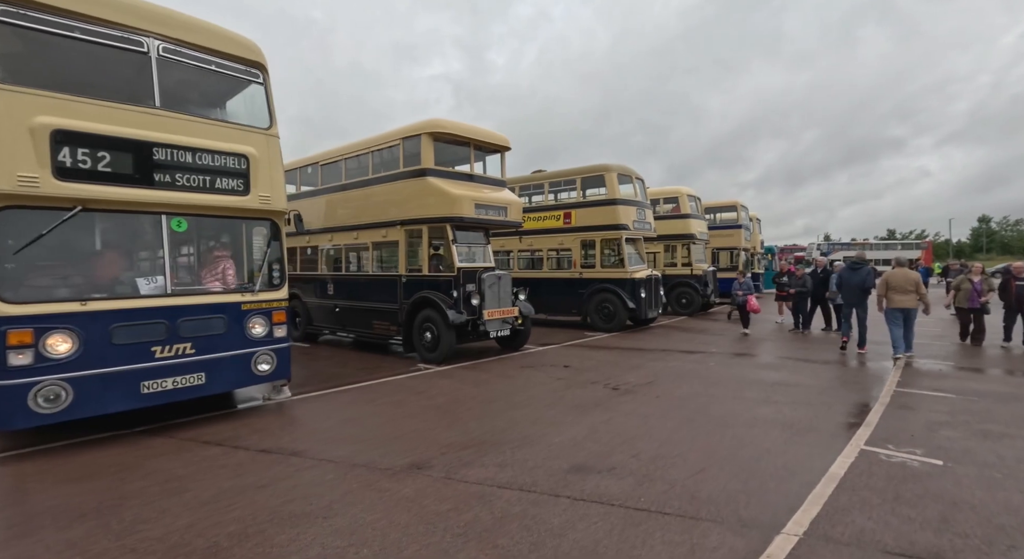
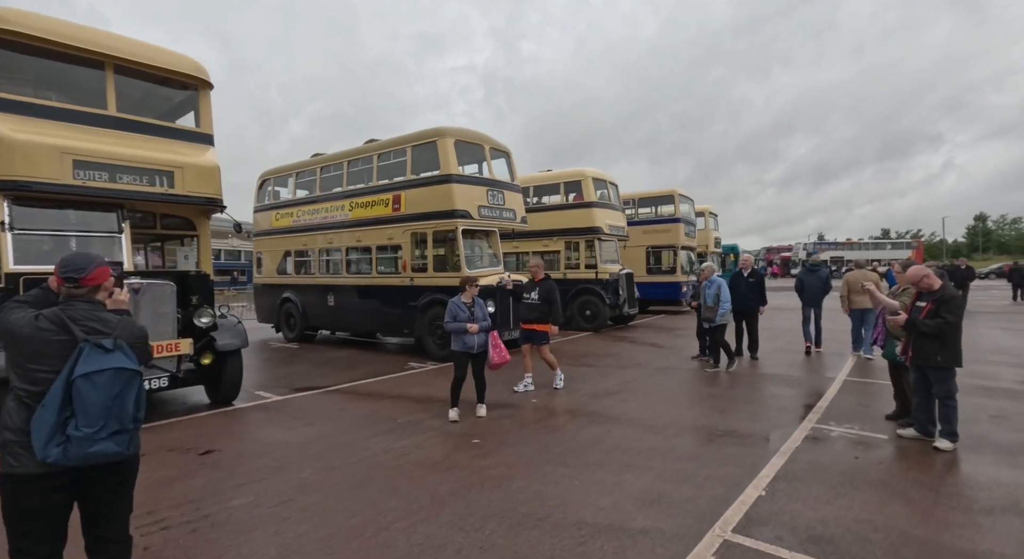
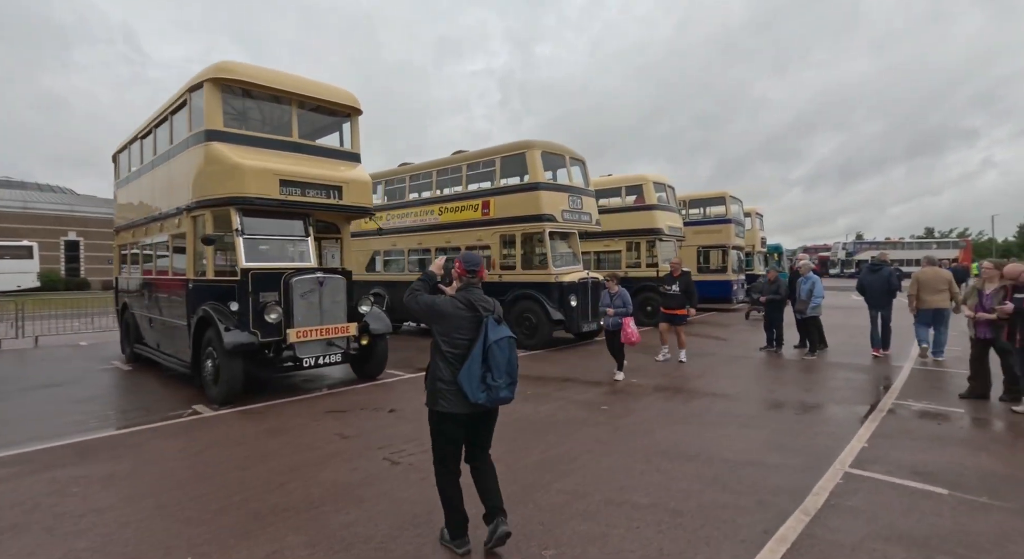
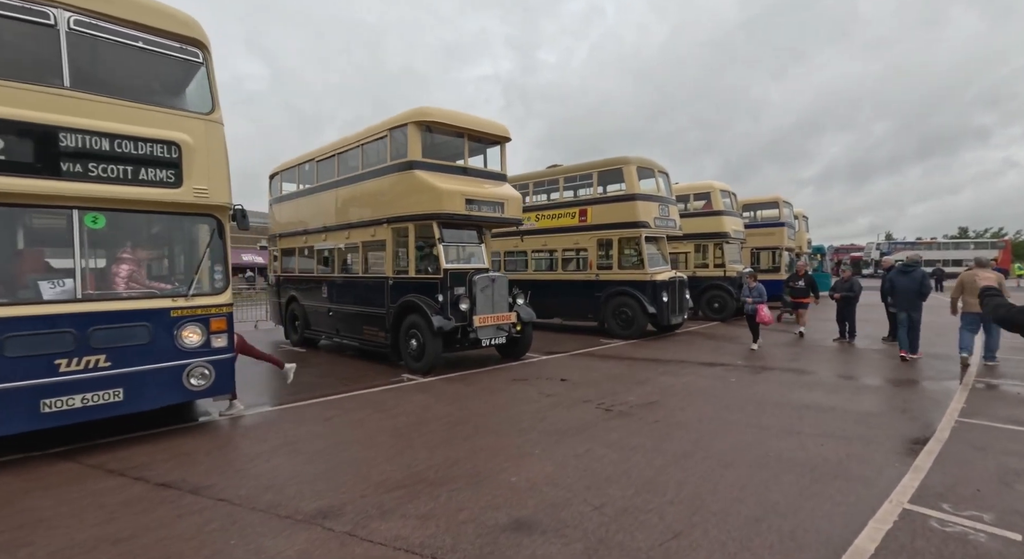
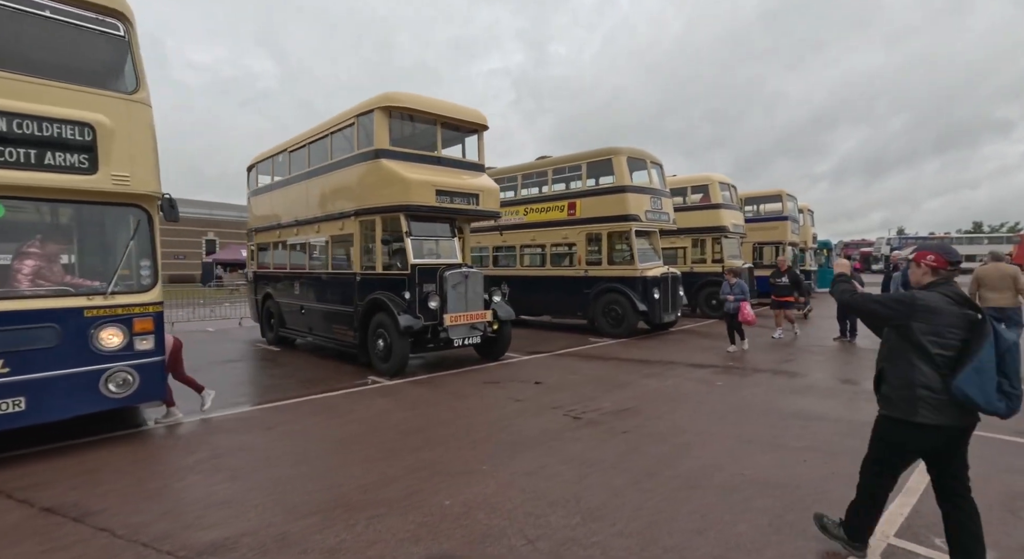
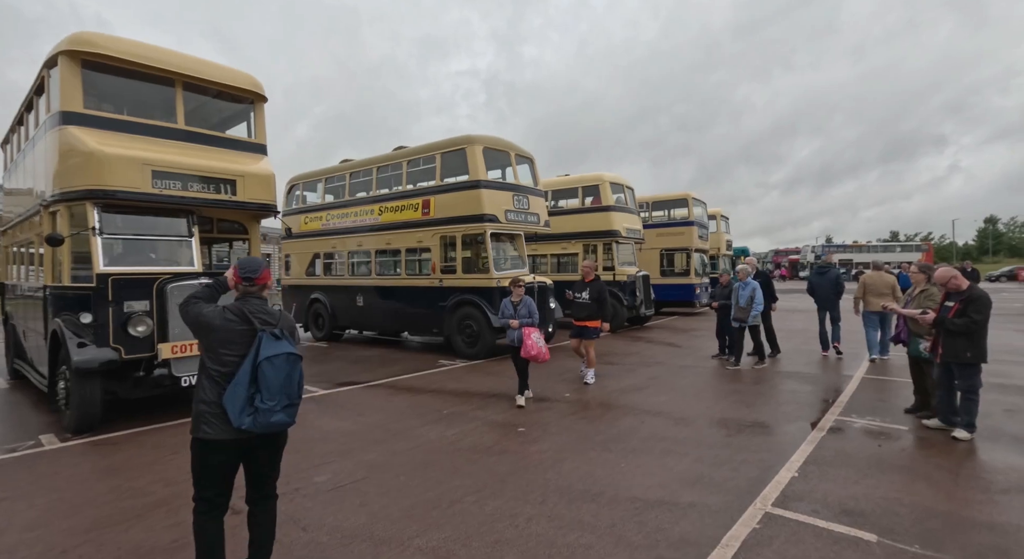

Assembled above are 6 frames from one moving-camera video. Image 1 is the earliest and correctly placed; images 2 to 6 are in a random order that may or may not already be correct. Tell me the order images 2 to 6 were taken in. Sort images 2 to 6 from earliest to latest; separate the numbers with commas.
4, 5, 3, 6, 2
